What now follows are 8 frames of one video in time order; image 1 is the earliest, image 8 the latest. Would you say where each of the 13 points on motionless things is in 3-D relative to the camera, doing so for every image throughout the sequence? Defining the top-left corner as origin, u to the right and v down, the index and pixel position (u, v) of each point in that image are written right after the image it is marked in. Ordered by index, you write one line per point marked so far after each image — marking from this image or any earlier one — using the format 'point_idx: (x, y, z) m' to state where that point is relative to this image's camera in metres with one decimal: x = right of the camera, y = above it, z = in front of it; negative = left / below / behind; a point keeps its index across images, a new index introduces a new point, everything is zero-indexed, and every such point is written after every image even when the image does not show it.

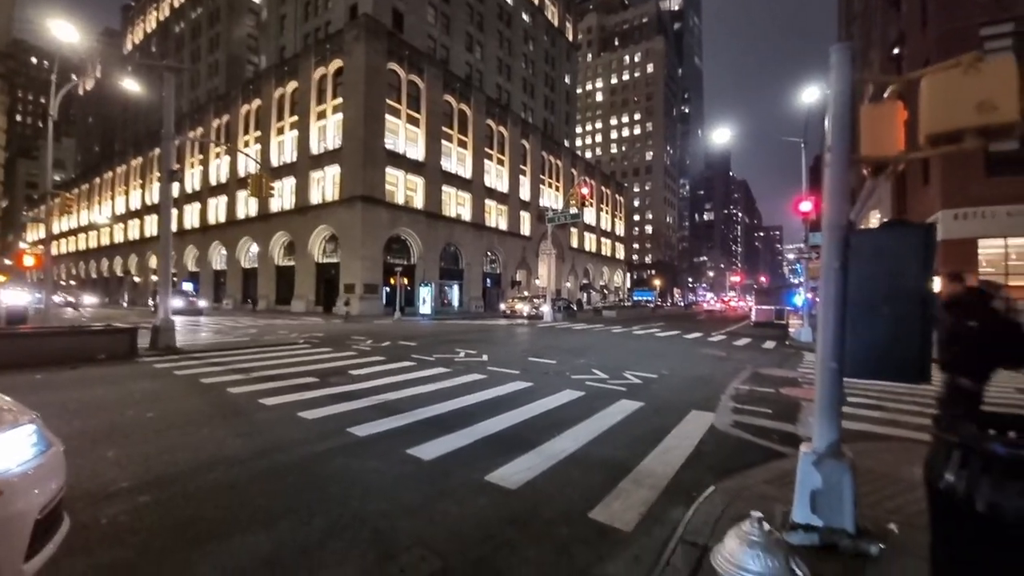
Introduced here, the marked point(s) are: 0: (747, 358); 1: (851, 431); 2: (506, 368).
0: (+9.7, -2.9, +17.9) m
1: (+6.3, -2.7, +8.1) m
2: (-0.2, -2.7, +14.6) m
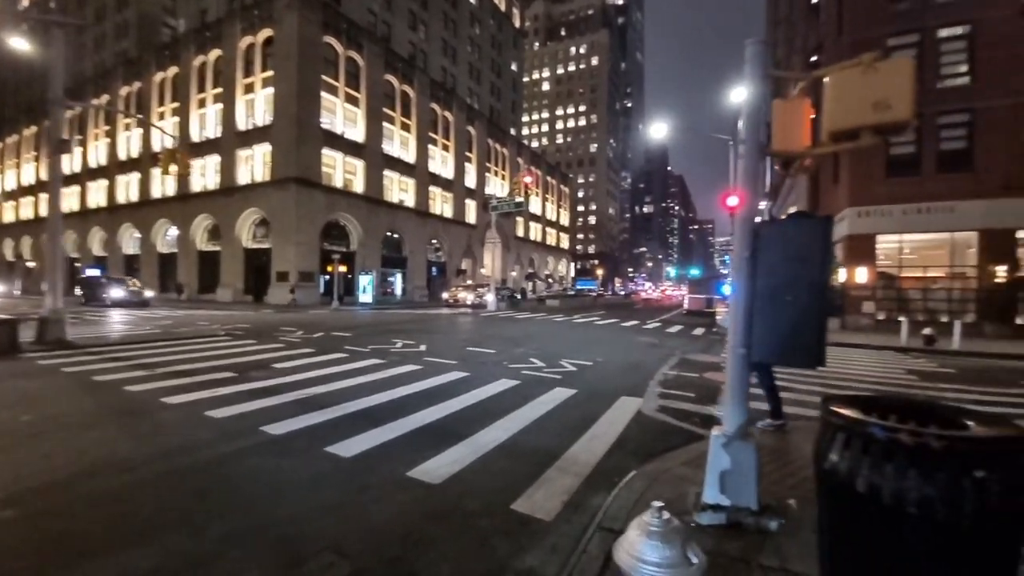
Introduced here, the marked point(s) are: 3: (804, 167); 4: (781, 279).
0: (+7.1, -2.5, +18.8) m
1: (+5.0, -2.5, +8.7) m
2: (-2.2, -2.3, +14.4) m
3: (+3.3, +1.4, +5.0) m
4: (+2.6, +0.1, +4.3) m
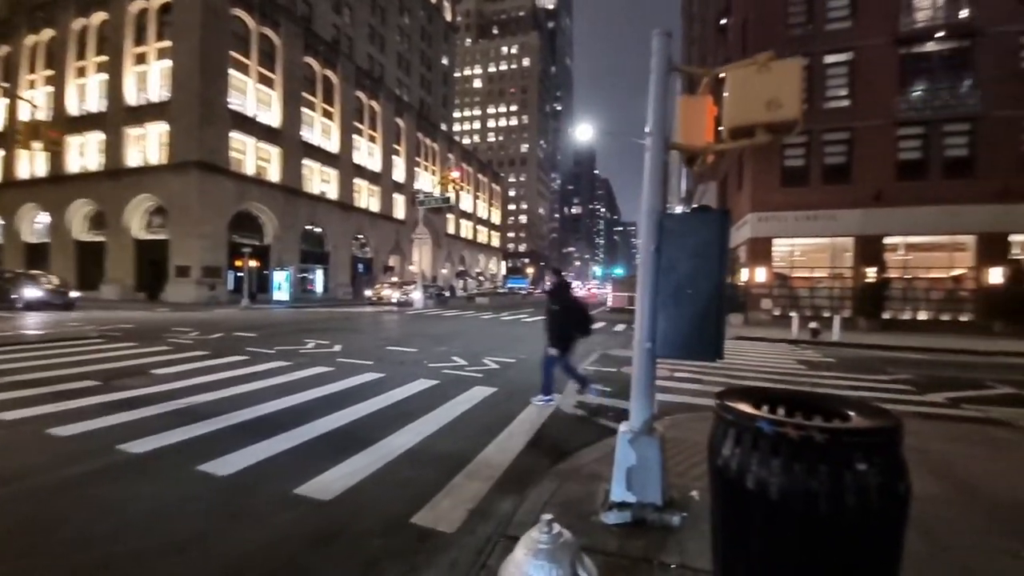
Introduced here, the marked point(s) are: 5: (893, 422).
0: (+3.9, -2.3, +19.4) m
1: (+3.4, -2.4, +9.0) m
2: (-4.7, -2.2, +13.5) m
3: (+2.3, +1.4, +5.1) m
4: (+1.7, +0.2, +4.3) m
5: (+2.0, -0.7, +2.3) m
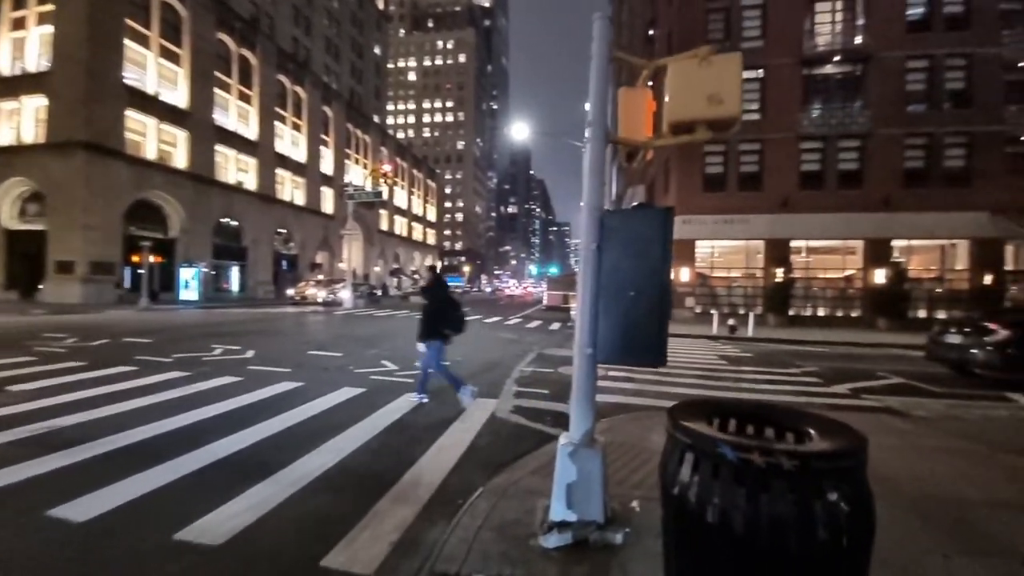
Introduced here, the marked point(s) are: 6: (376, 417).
0: (+1.0, -2.3, +19.3) m
1: (+2.0, -2.4, +9.0) m
2: (-6.6, -2.2, +12.2) m
3: (+1.5, +1.4, +4.9) m
4: (+1.0, +0.1, +4.0) m
5: (+1.7, -0.7, +2.1) m
6: (-2.5, -2.3, +7.9) m
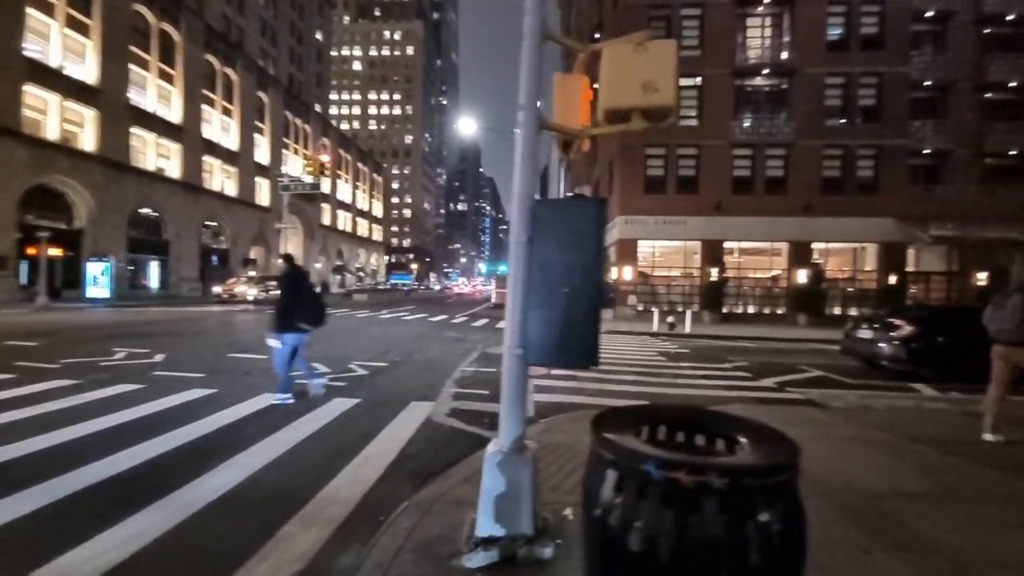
0: (-1.4, -2.2, +18.9) m
1: (+0.8, -2.4, +8.8) m
2: (-8.2, -2.1, +11.0) m
3: (+0.8, +1.5, +4.7) m
4: (+0.4, +0.2, +3.7) m
5: (+1.2, -0.7, +1.9) m
6: (-3.6, -2.3, +7.2) m
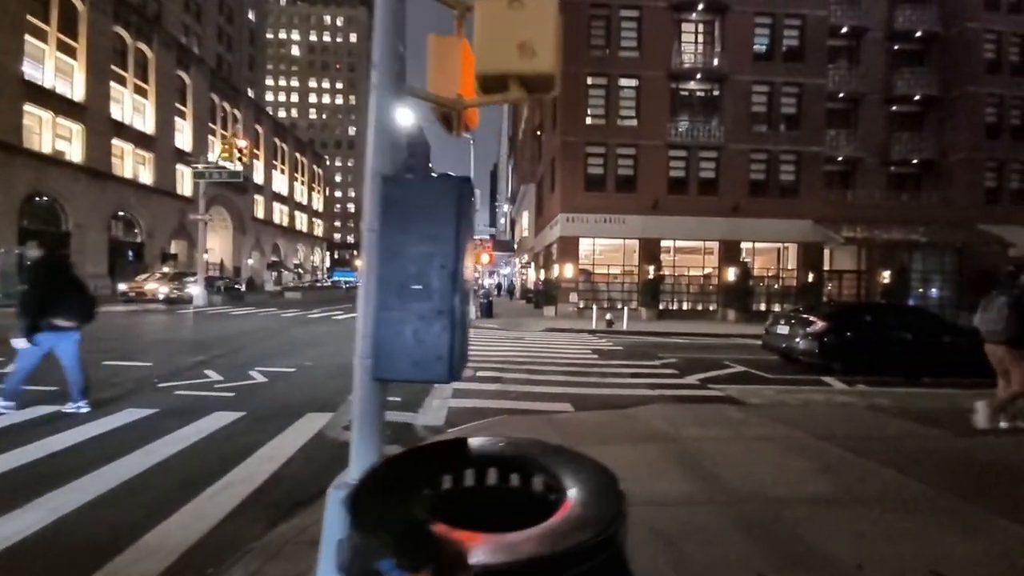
0: (-4.2, -2.1, +18.0) m
1: (-0.9, -2.3, +8.2) m
2: (-10.0, -2.0, +9.4) m
3: (-0.4, +1.5, +4.0) m
4: (-0.7, +0.2, +3.1) m
5: (+0.3, -0.7, +1.4) m
6: (-5.0, -2.2, +6.1) m
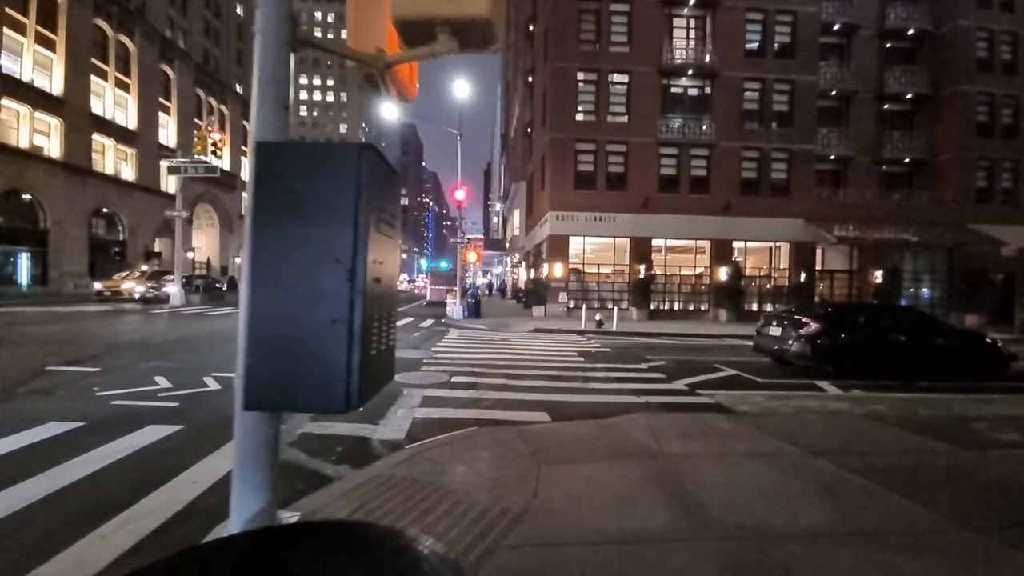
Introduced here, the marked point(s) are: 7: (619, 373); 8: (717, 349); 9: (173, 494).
0: (-4.8, -2.1, +17.2) m
1: (-1.4, -2.3, +7.5) m
2: (-10.6, -2.0, +8.5) m
3: (-0.9, +1.5, +3.3) m
4: (-1.2, +0.2, +2.4) m
5: (-0.1, -0.7, +0.7) m
6: (-5.5, -2.2, +5.4) m
7: (+3.2, -2.5, +12.9) m
8: (+8.7, -2.6, +18.4) m
9: (-3.8, -2.3, +5.0) m
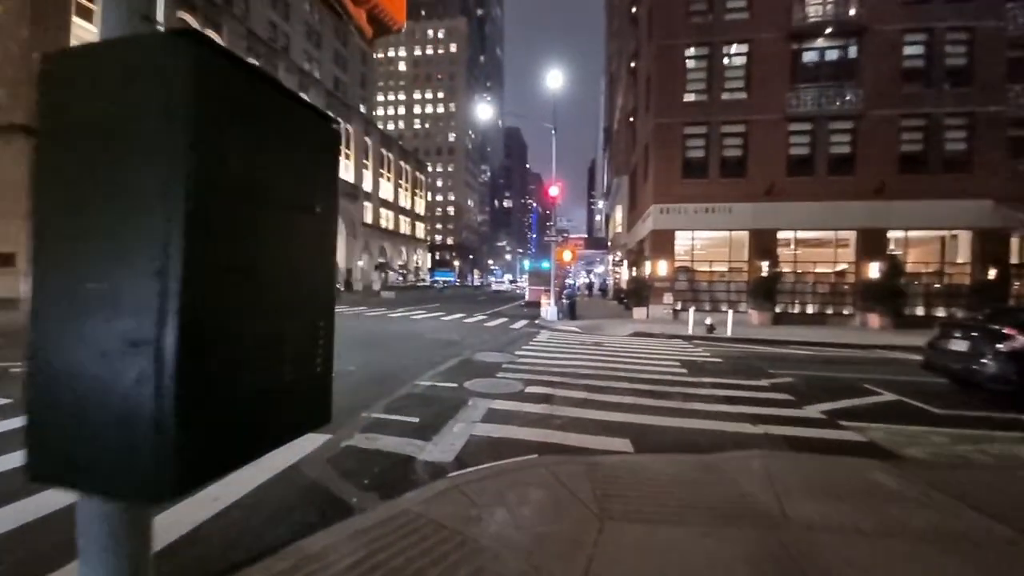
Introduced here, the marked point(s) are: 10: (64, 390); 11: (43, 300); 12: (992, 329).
0: (-1.4, -2.1, +16.7) m
1: (-0.4, -2.3, +6.4) m
2: (-9.0, -2.0, +9.6) m
3: (-0.9, +1.5, +2.3) m
4: (-1.4, +0.2, +1.4) m
5: (-0.7, -0.7, -0.5) m
6: (-4.9, -2.2, +5.4) m
7: (+5.3, -2.5, +10.6) m
8: (+12.0, -2.5, +14.7) m
9: (-3.3, -2.3, +4.6) m
10: (-1.5, -0.4, +1.5) m
11: (-1.6, -0.1, +1.5) m
12: (+10.9, -0.9, +9.8) m
